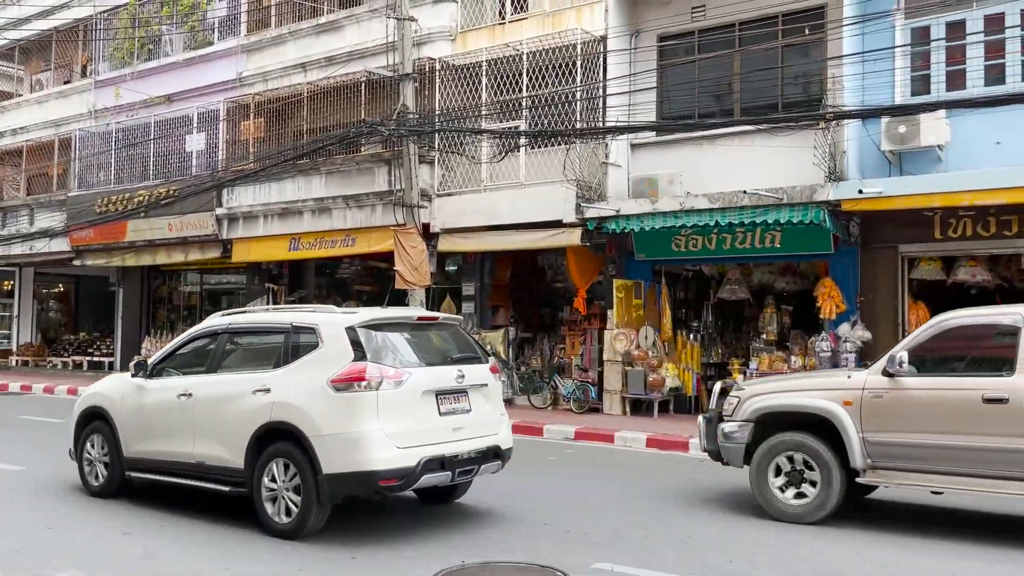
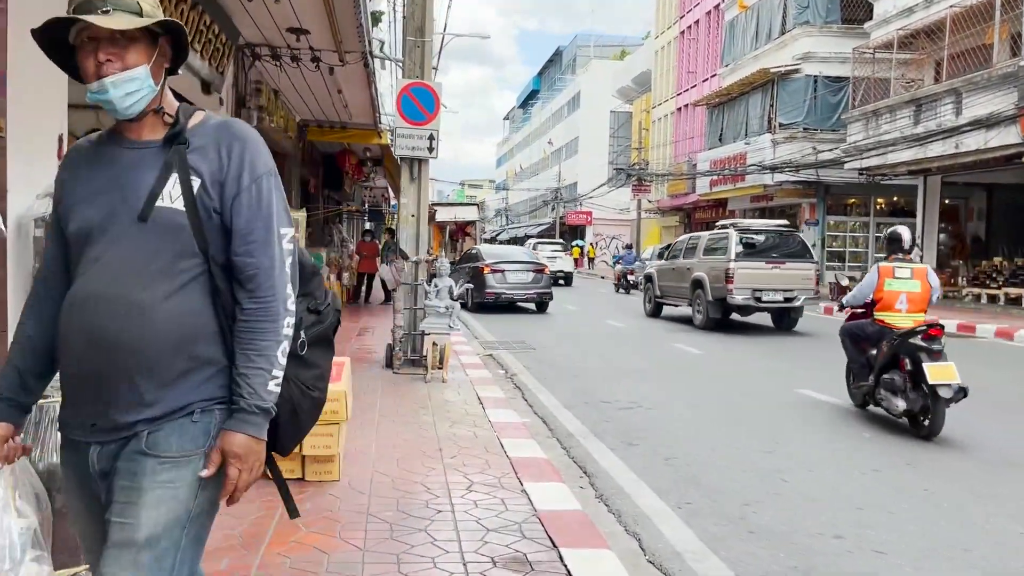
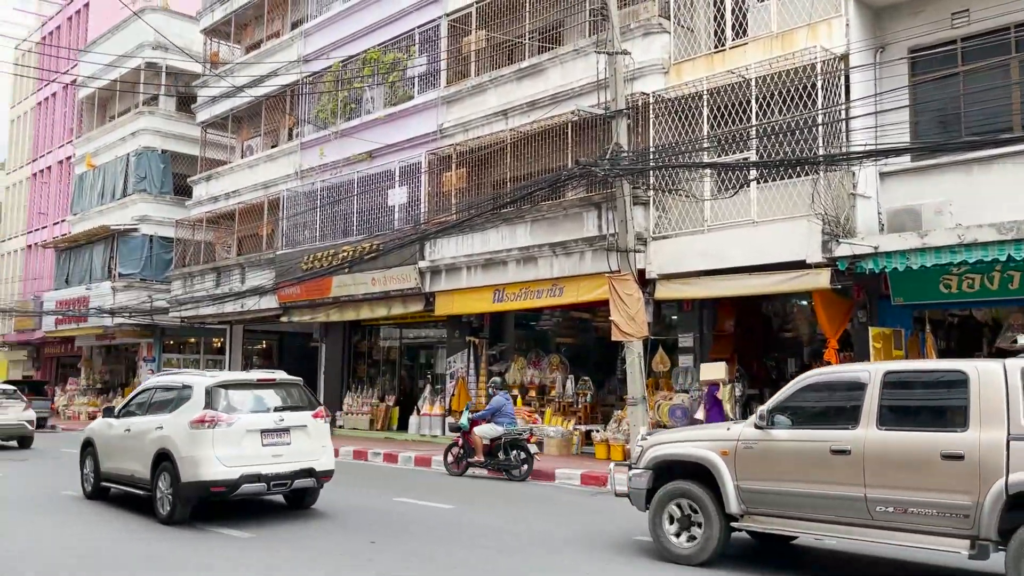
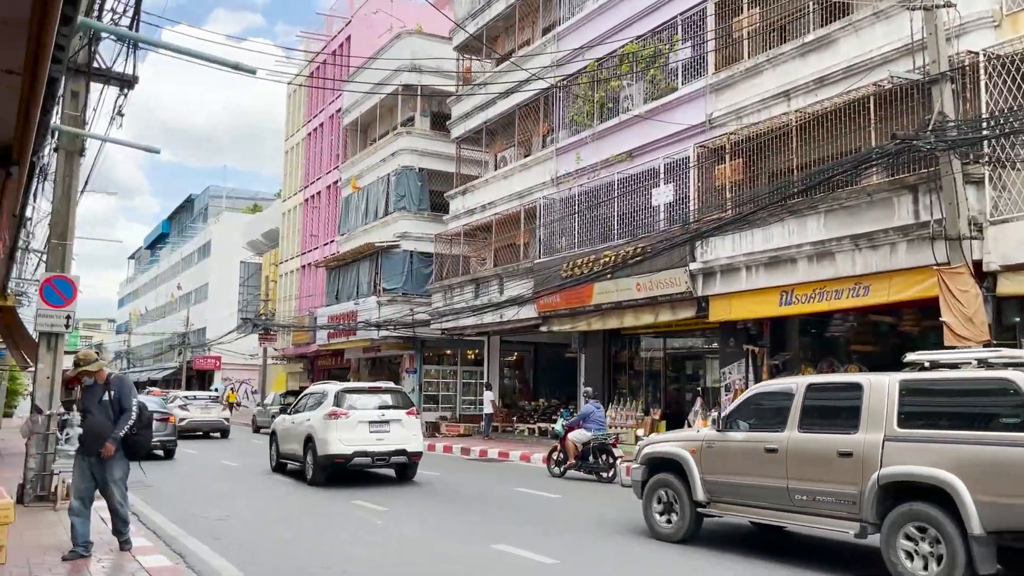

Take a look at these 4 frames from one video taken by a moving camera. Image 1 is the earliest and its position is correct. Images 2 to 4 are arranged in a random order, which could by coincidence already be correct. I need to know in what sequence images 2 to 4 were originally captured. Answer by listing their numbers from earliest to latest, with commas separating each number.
3, 4, 2
